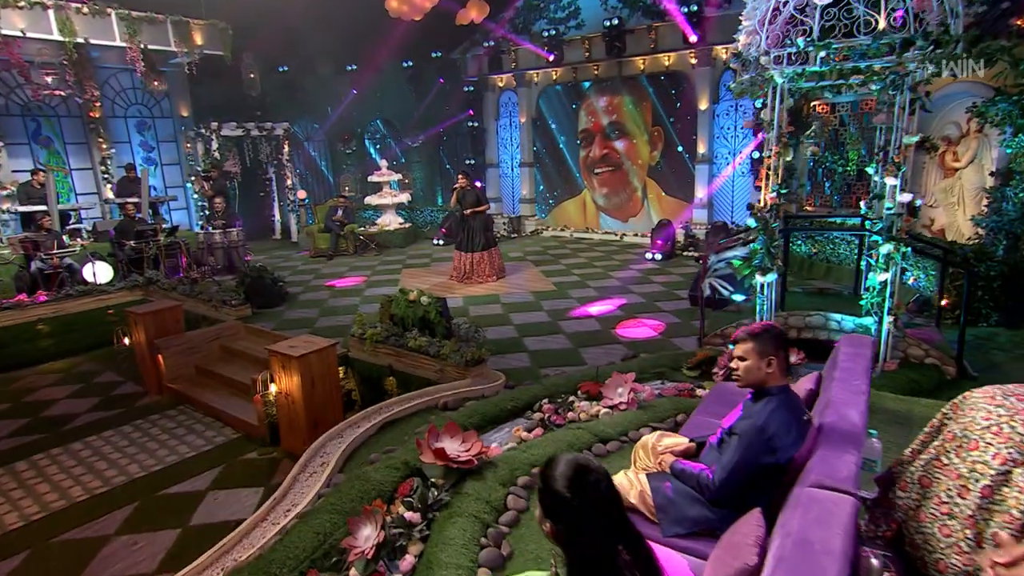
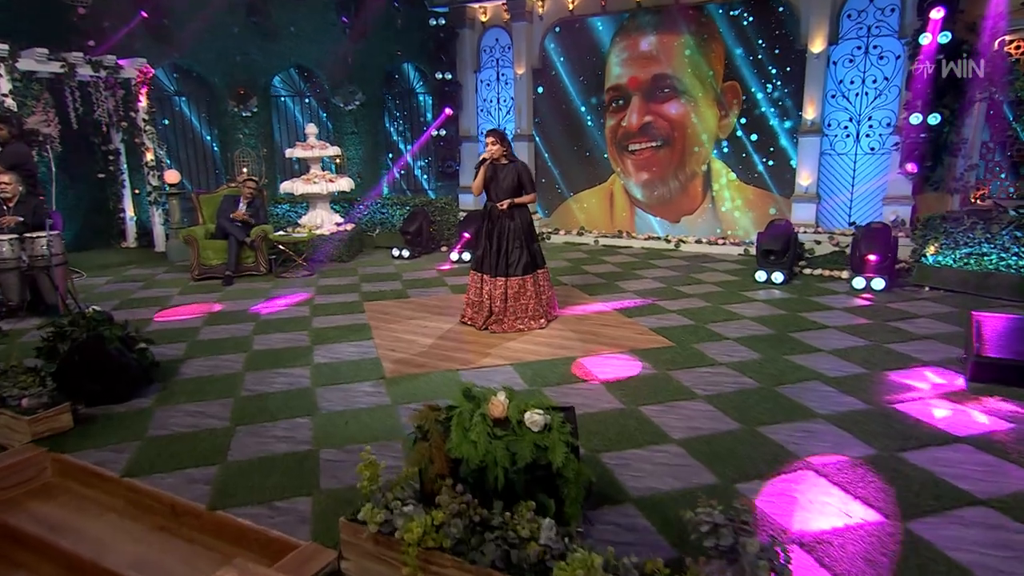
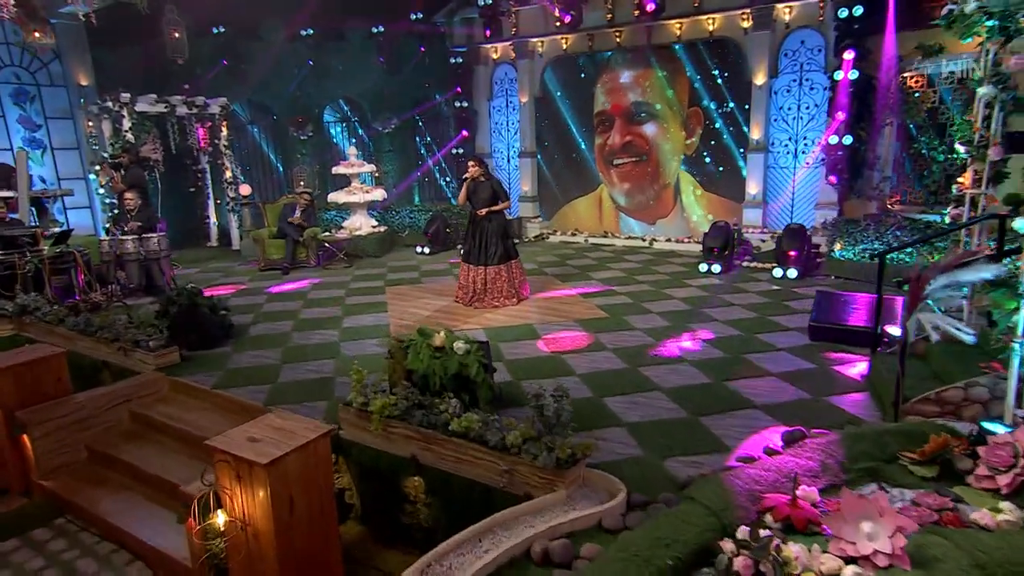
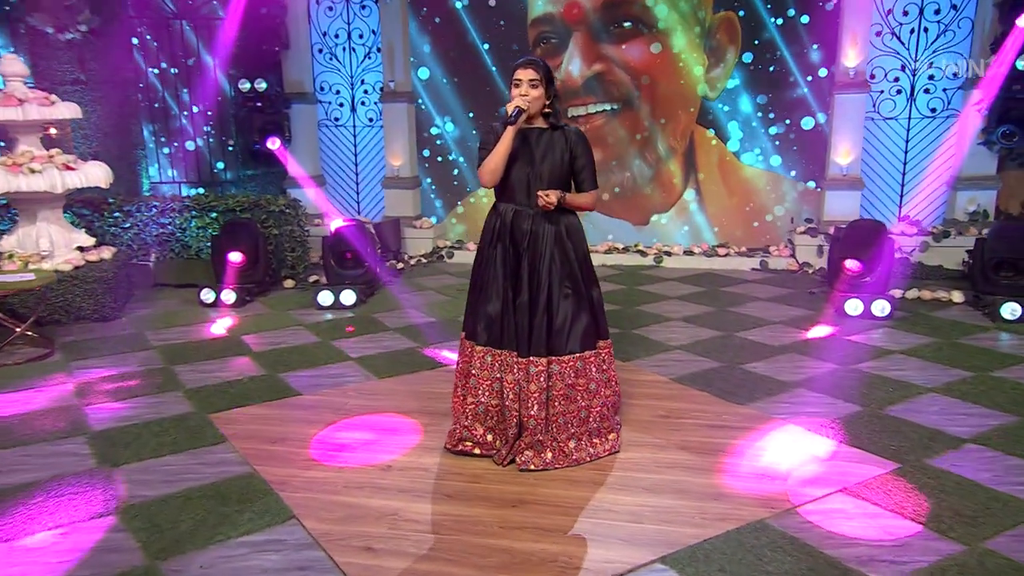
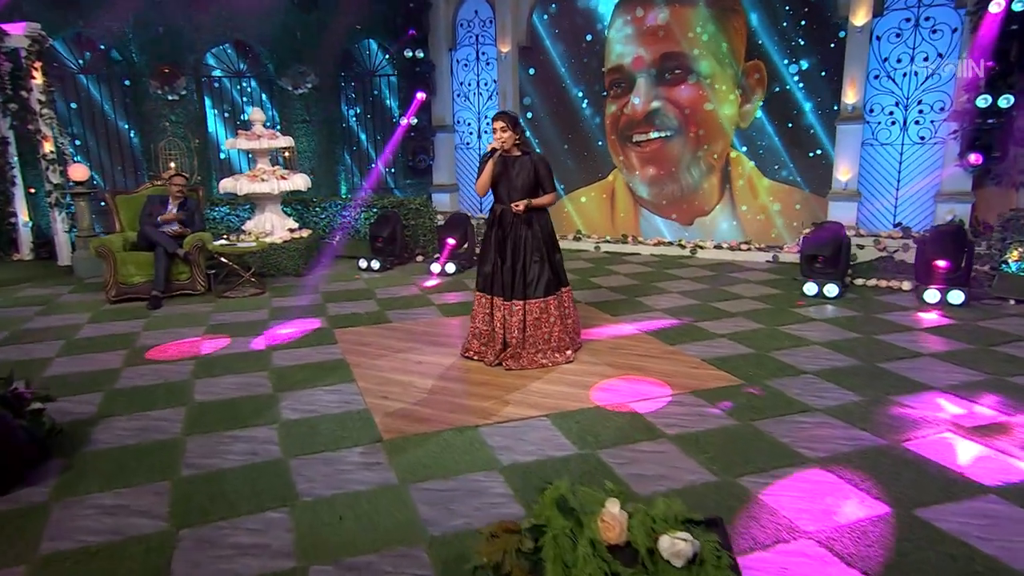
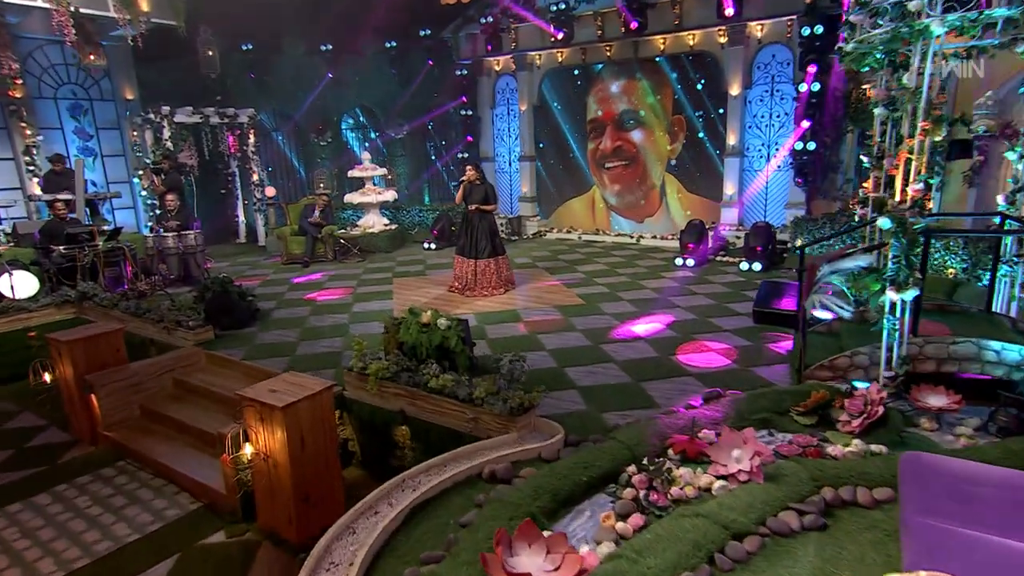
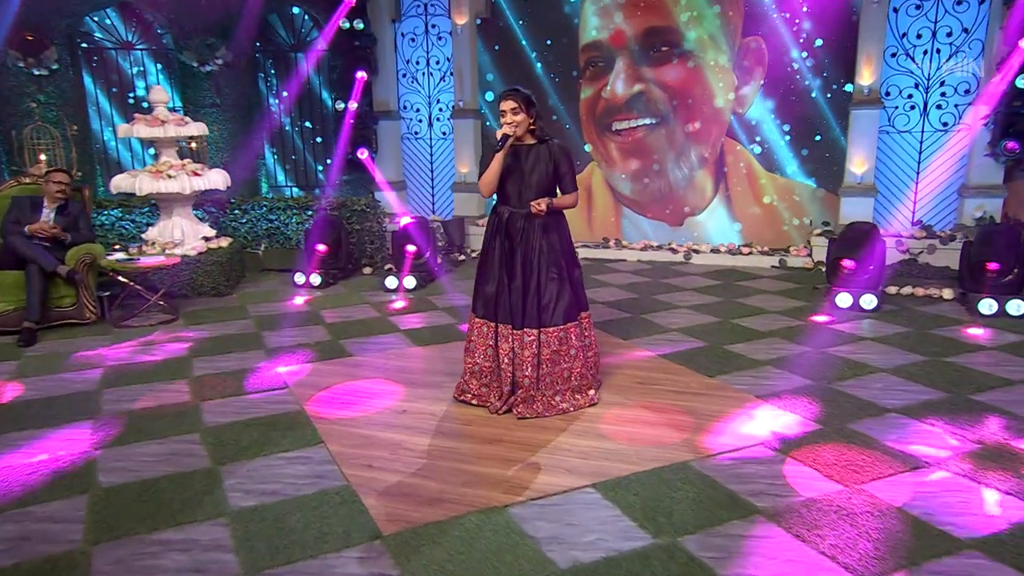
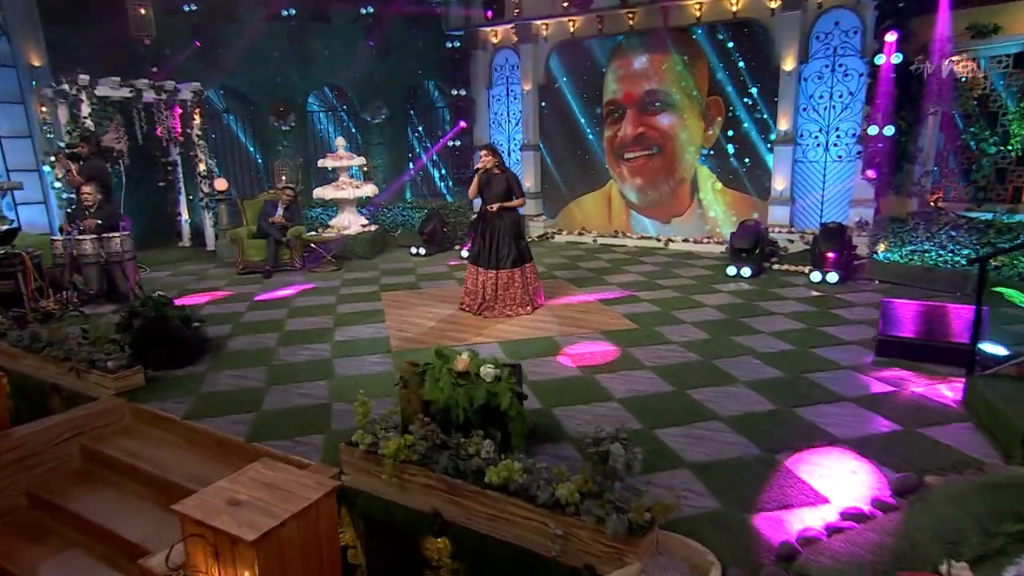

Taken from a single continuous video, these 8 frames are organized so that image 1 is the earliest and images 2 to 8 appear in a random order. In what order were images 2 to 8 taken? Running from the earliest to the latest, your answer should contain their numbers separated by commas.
6, 3, 8, 2, 5, 7, 4
